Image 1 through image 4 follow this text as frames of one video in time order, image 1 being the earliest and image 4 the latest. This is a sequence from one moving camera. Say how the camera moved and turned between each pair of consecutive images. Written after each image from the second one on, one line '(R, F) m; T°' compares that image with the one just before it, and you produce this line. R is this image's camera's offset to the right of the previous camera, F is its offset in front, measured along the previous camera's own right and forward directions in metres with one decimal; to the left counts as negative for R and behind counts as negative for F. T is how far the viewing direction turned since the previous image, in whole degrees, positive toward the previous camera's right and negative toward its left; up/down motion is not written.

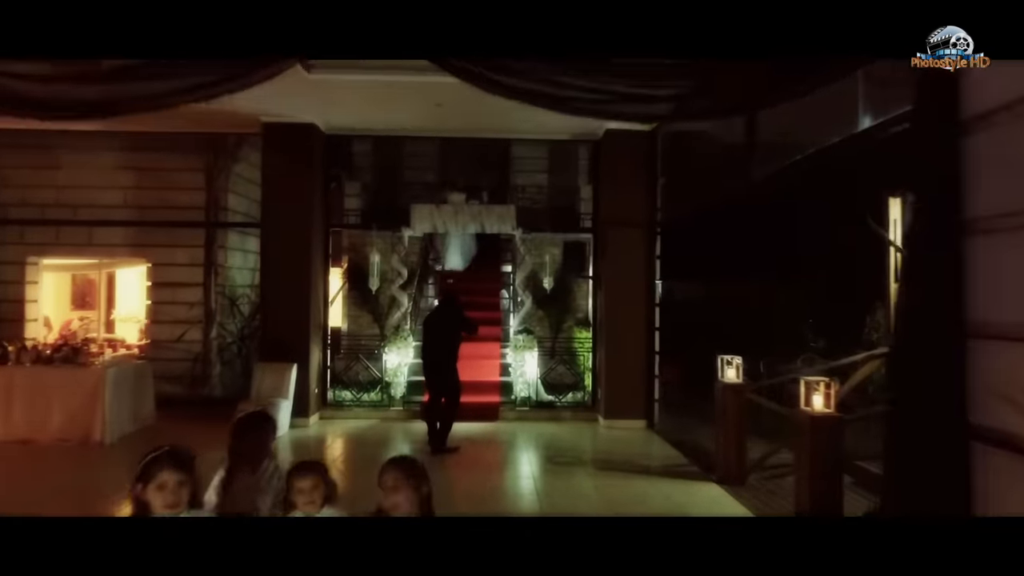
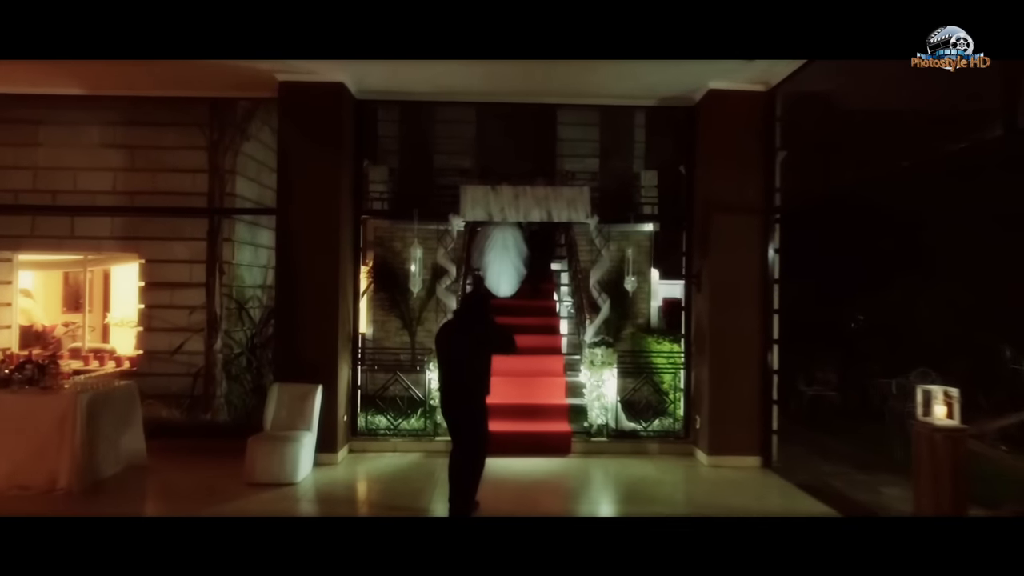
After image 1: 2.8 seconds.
(-0.6, +1.4) m; -1°
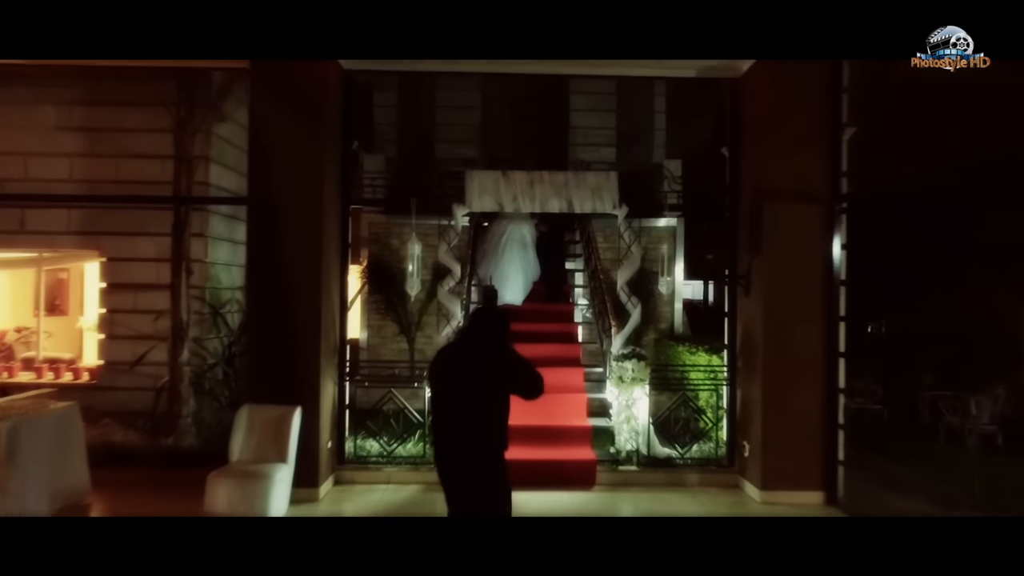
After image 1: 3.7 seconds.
(-0.1, +0.8) m; 0°
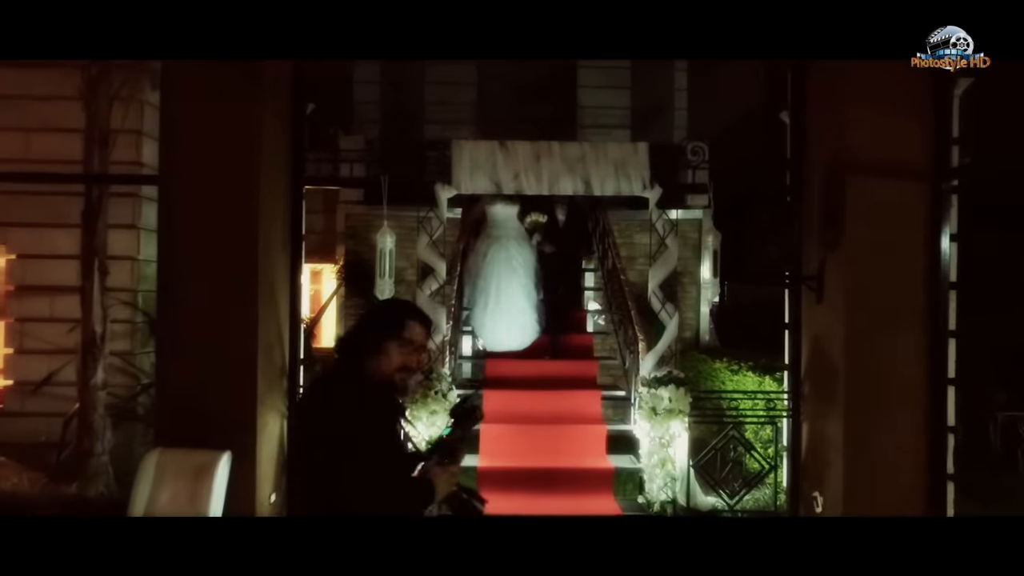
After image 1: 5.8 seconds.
(0.0, +1.1) m; 0°
